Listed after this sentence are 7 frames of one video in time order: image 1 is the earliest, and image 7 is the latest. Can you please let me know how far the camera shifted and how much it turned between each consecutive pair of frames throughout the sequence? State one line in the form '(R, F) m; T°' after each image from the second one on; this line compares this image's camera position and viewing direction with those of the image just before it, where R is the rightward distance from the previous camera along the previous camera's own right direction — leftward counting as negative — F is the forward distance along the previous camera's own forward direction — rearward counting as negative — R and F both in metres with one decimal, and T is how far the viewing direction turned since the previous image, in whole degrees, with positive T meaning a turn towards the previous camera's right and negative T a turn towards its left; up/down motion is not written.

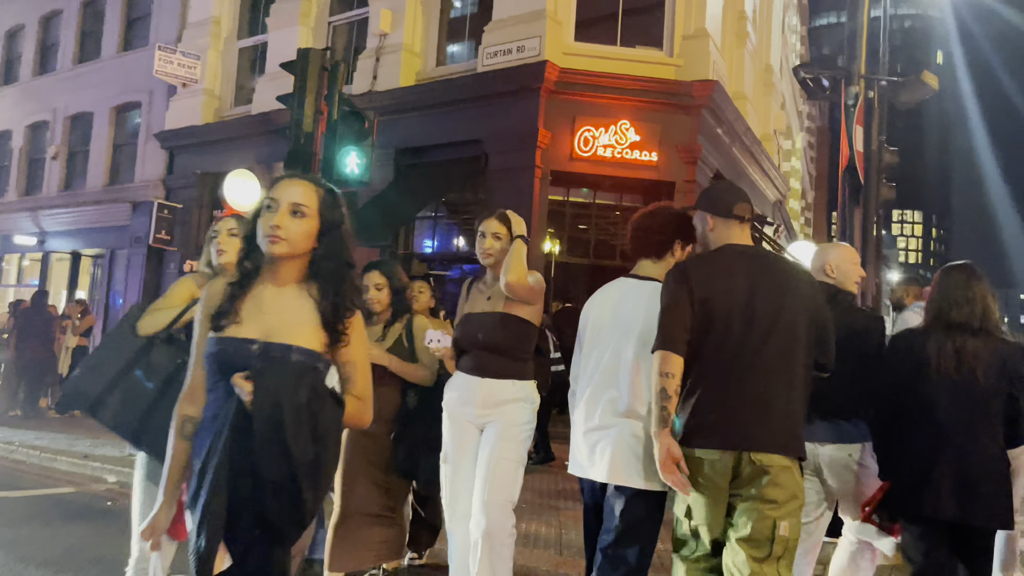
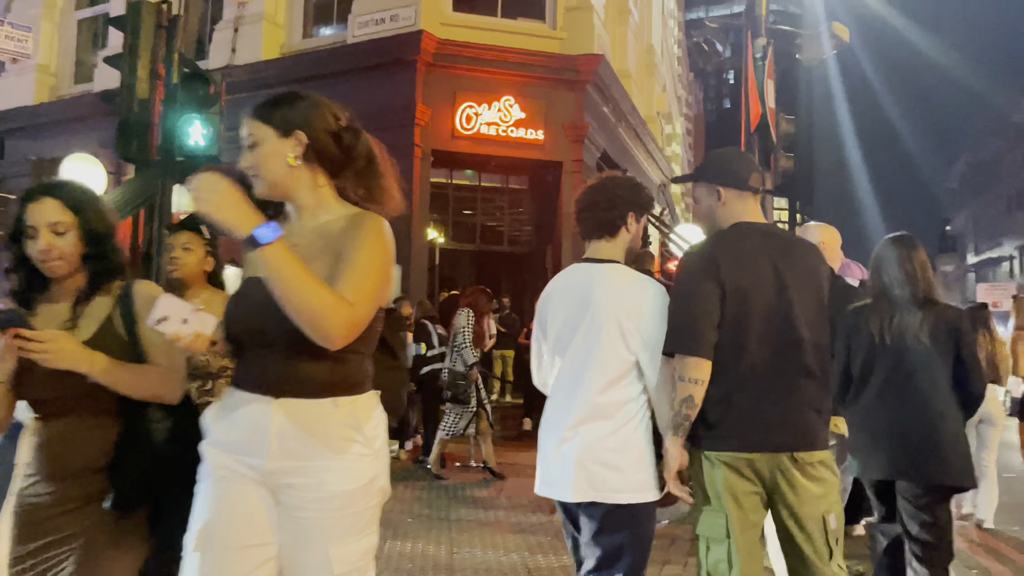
(+0.1, +0.9) m; +8°
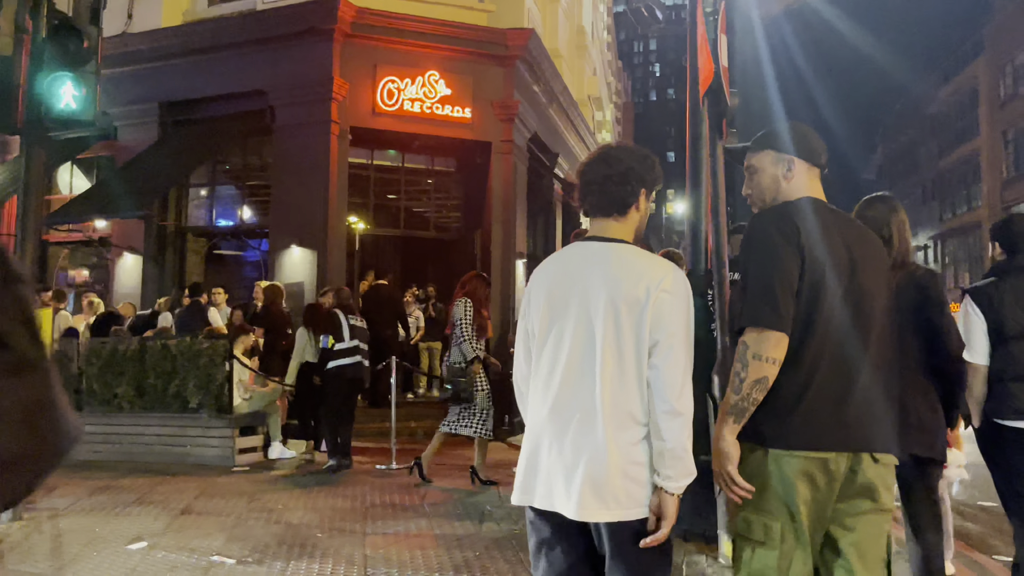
(0.0, +0.7) m; +5°
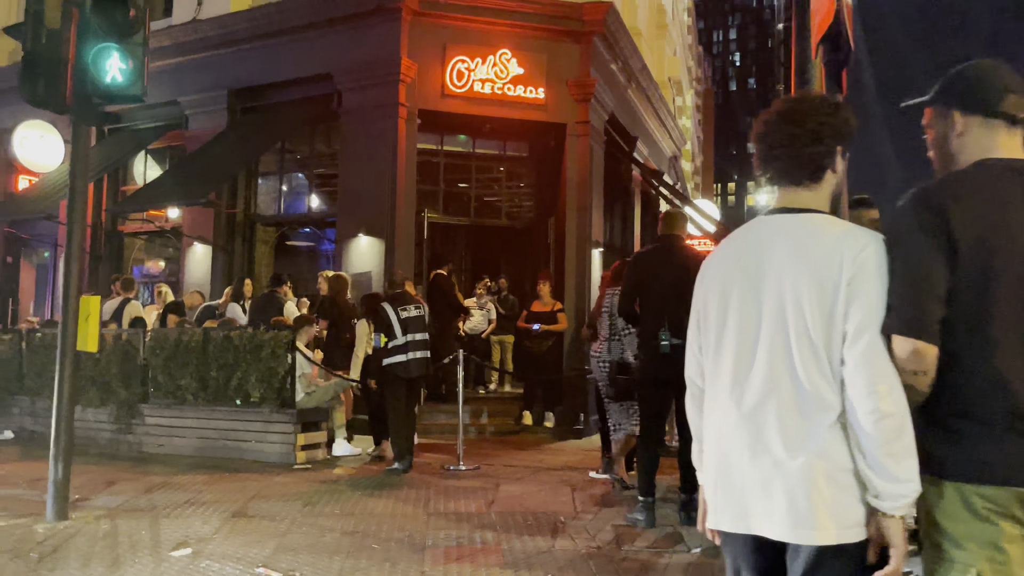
(0.0, +0.6) m; -5°
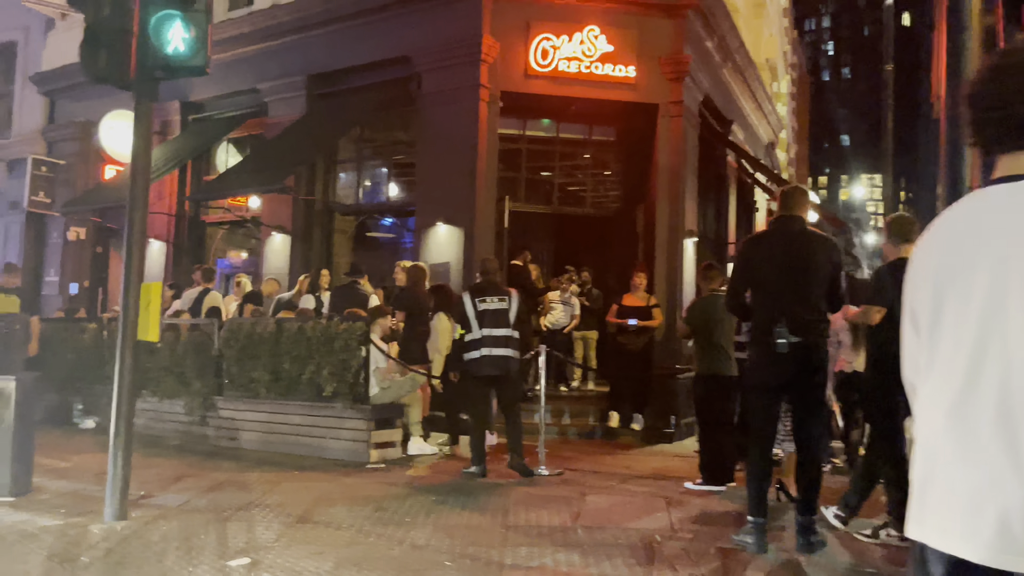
(-0.1, +0.6) m; -6°
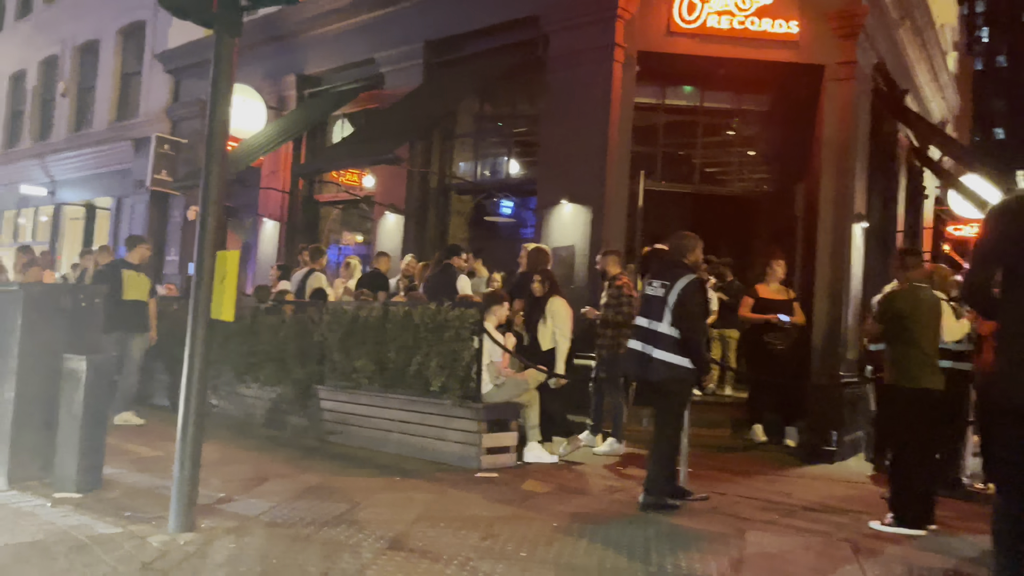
(-0.2, +1.1) m; -8°
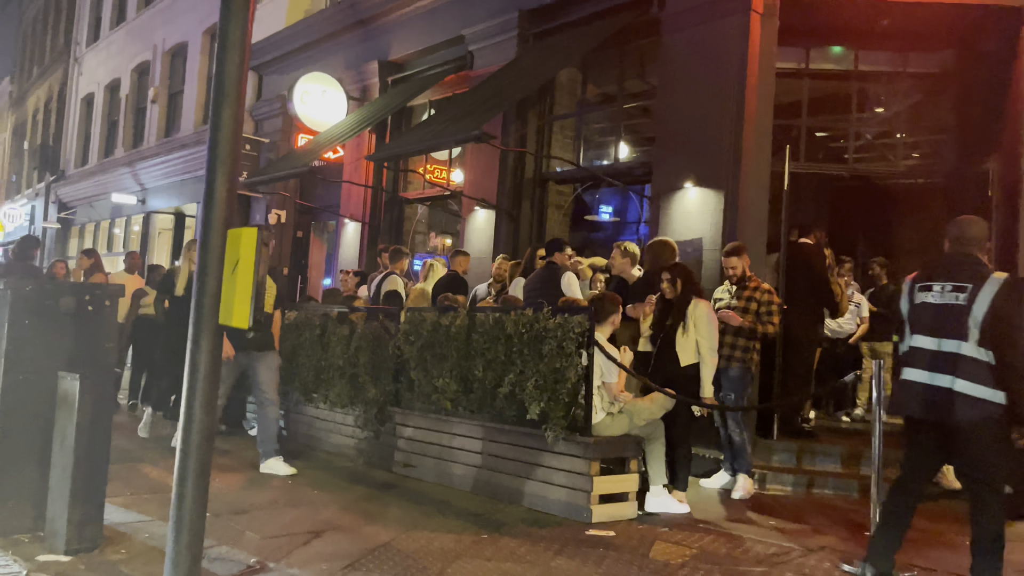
(-0.2, +1.5) m; -7°
